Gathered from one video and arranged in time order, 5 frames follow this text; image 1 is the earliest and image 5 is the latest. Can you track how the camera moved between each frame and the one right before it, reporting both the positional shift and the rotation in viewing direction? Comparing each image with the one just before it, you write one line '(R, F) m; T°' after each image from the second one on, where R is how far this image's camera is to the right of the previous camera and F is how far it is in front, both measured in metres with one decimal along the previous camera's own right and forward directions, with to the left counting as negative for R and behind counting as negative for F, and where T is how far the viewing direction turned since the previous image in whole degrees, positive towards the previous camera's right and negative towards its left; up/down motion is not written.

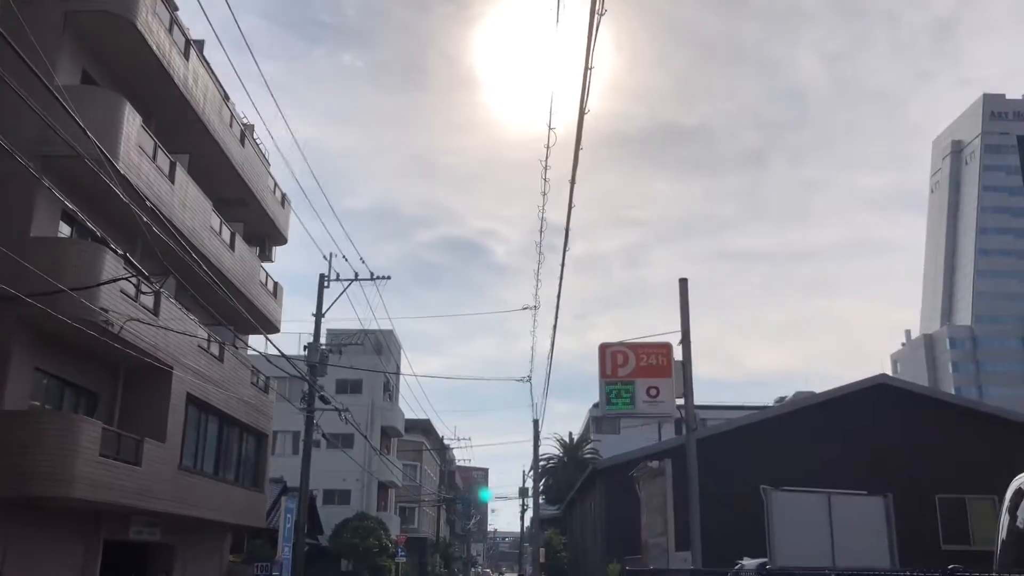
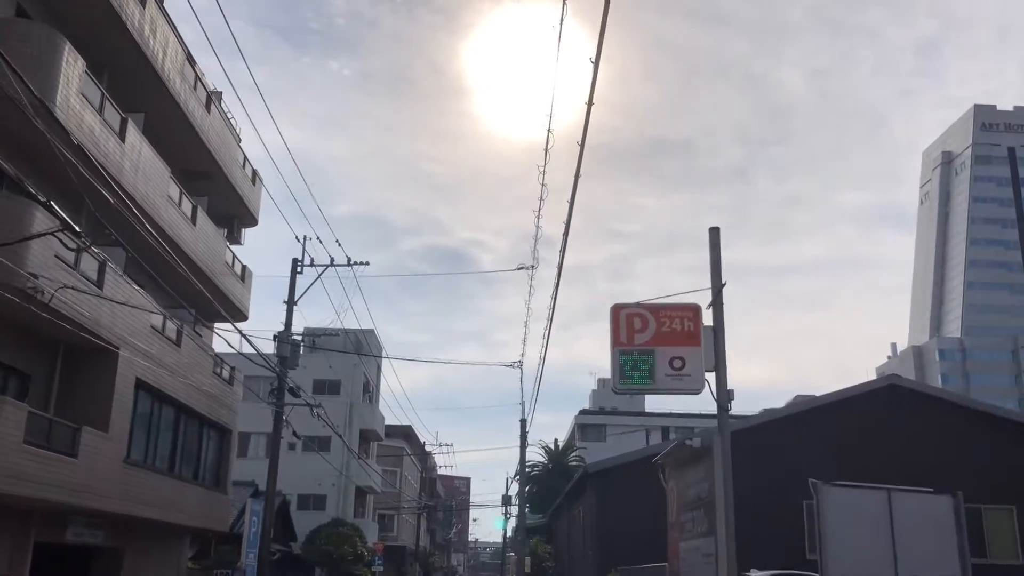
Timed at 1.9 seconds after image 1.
(-0.1, +1.8) m; +1°
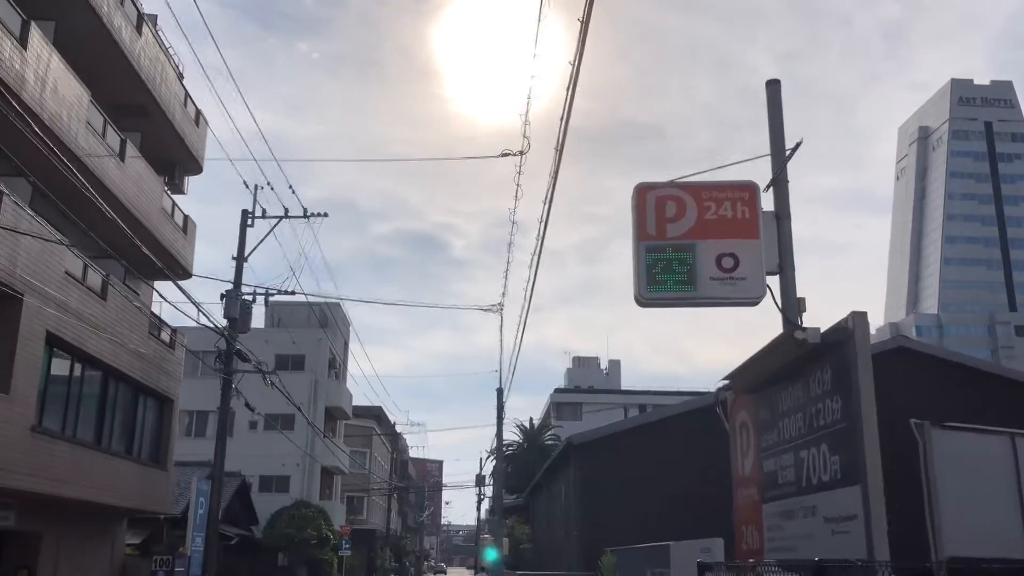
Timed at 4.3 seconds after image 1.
(-0.1, +2.3) m; +2°
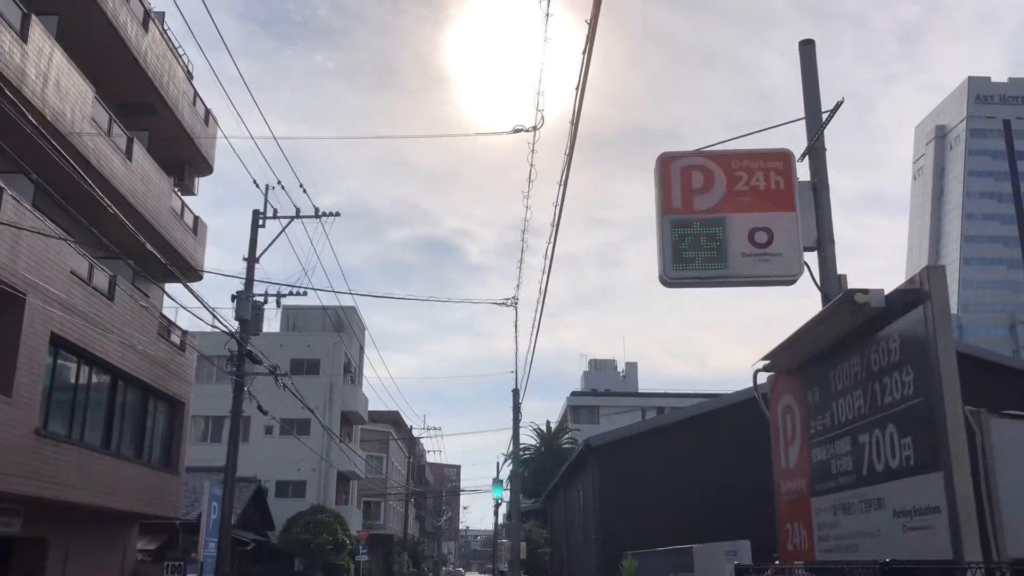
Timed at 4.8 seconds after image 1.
(0.0, +0.5) m; -1°
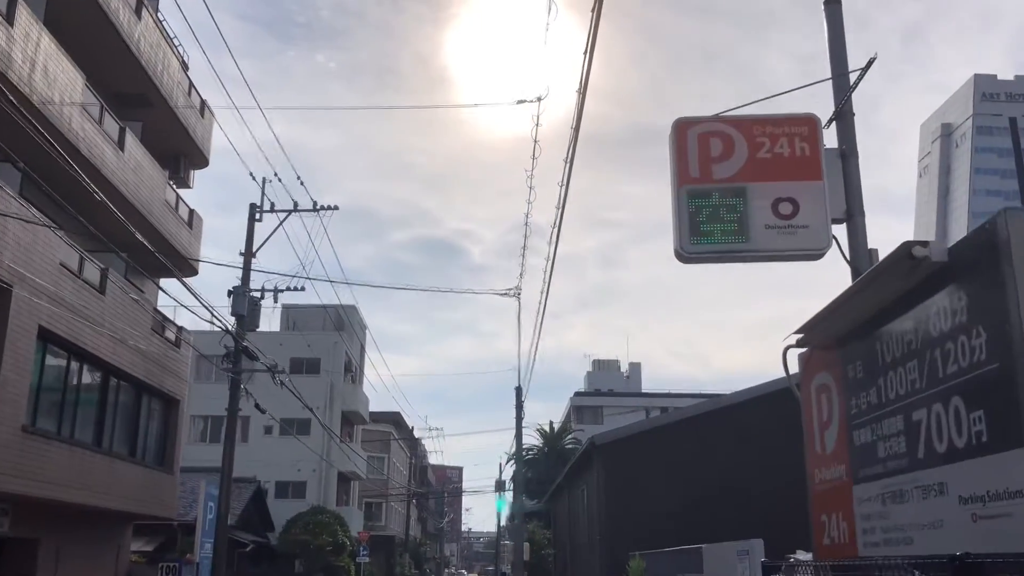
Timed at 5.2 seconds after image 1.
(0.0, +0.4) m; 0°
